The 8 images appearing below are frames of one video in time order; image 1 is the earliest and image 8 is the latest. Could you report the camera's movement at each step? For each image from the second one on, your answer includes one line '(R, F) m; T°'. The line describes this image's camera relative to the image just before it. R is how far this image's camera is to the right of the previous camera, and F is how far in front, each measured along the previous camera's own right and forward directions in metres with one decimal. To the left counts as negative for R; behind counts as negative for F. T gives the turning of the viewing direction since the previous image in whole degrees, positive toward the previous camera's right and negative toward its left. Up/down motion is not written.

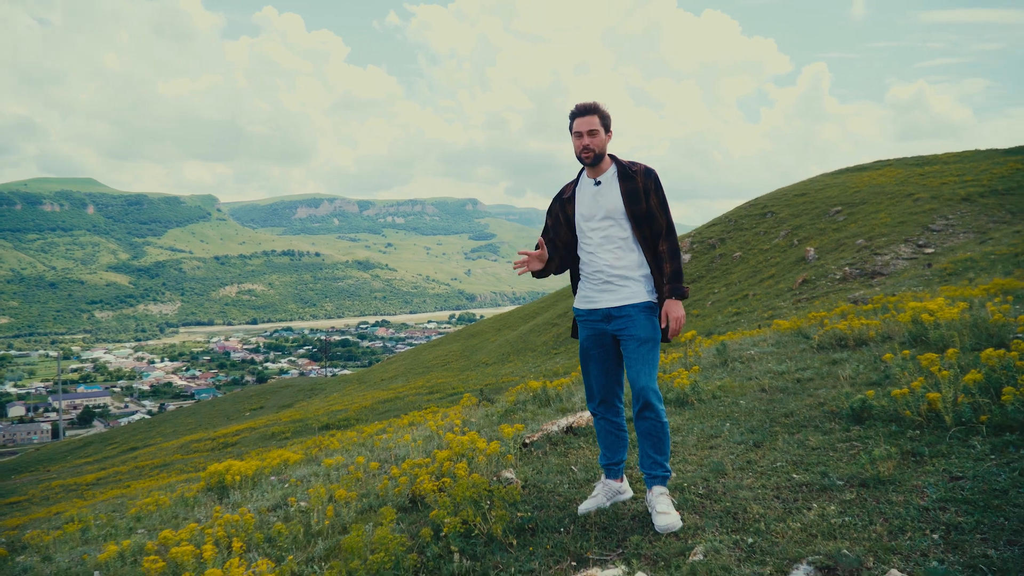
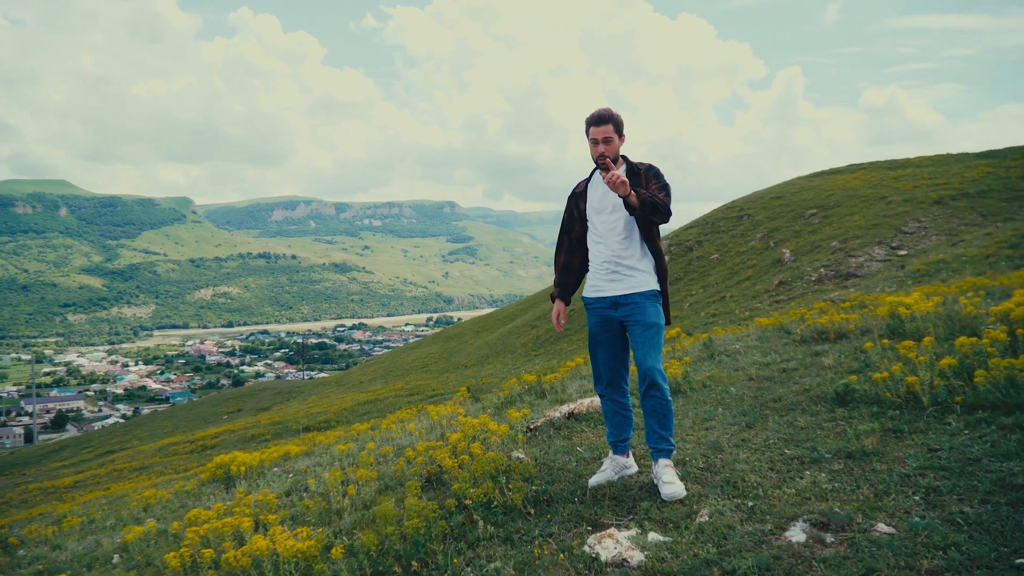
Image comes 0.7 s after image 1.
(-0.4, -0.3) m; +2°
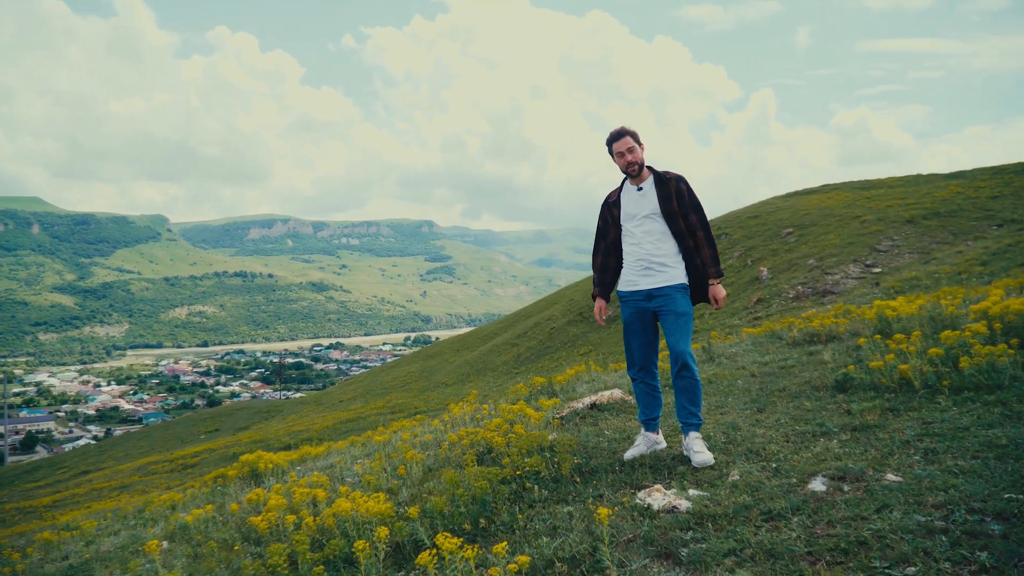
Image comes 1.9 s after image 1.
(-0.7, -0.6) m; +2°
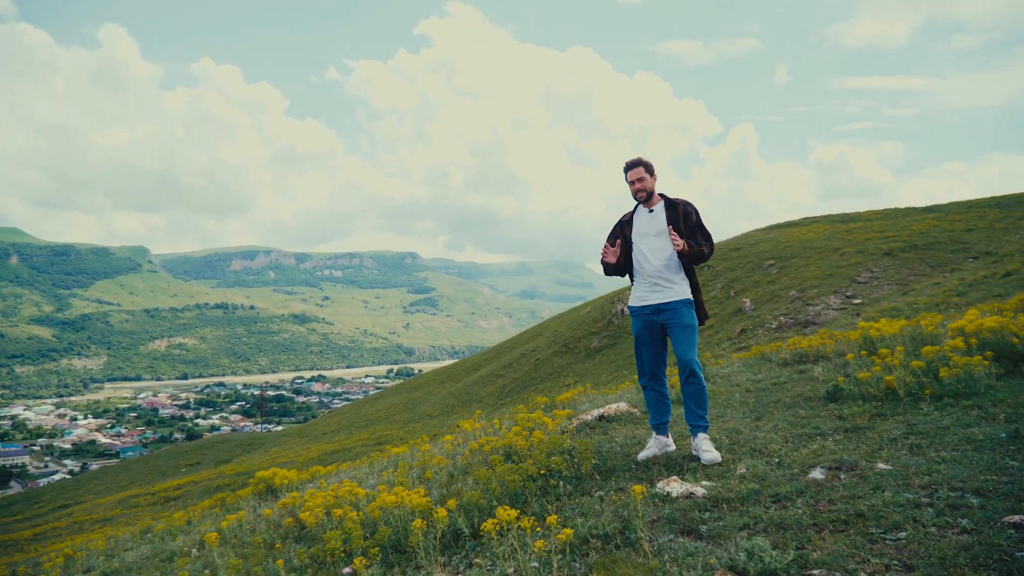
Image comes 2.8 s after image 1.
(-0.5, -0.6) m; +1°
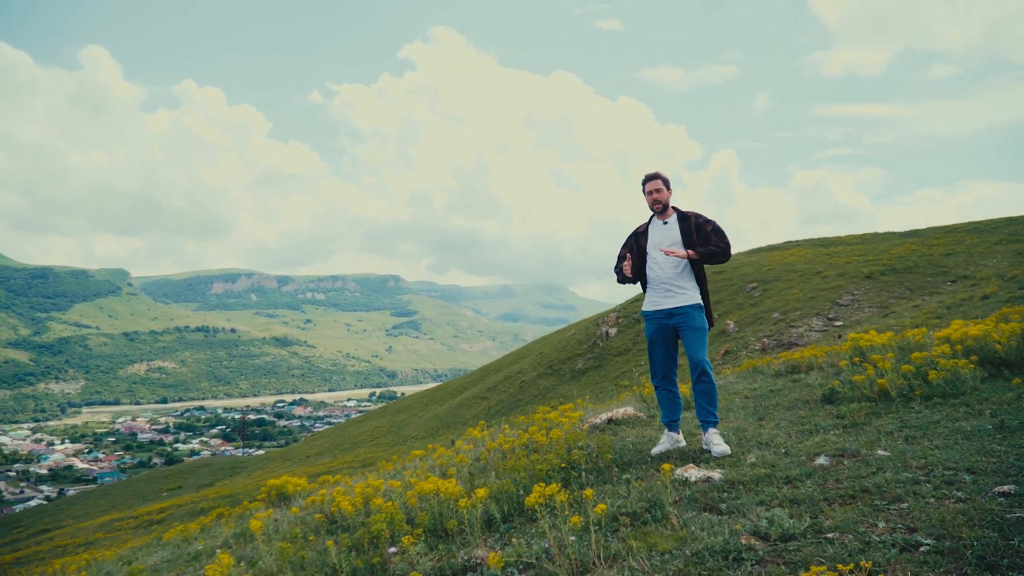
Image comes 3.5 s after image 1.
(-0.4, -0.4) m; +1°
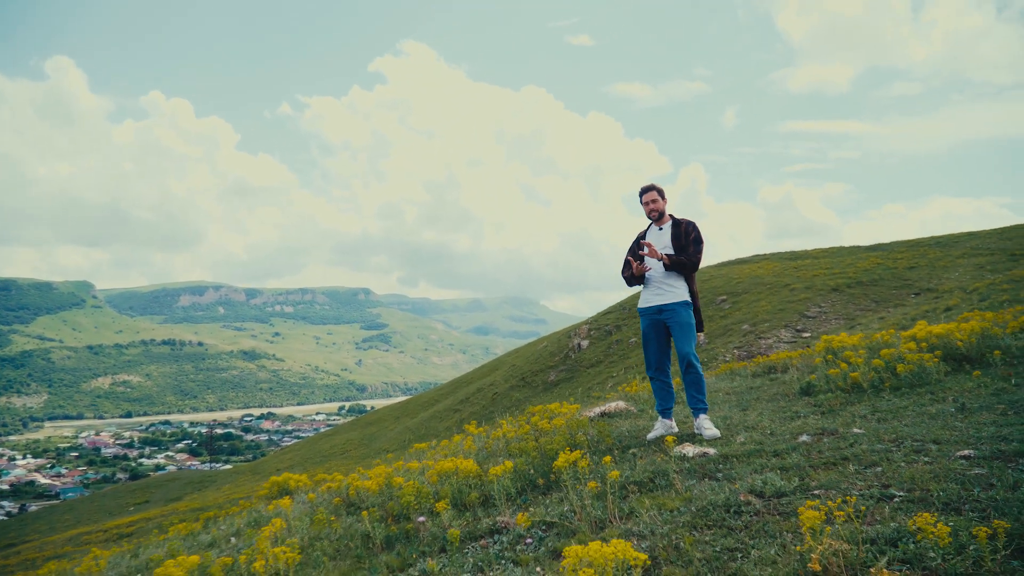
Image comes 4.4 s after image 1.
(-0.4, -0.5) m; +2°
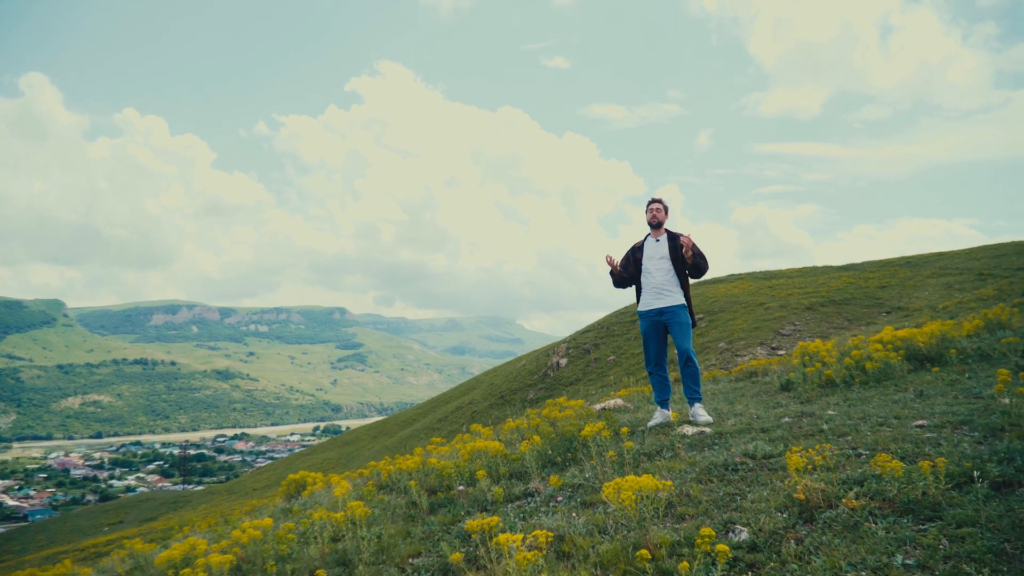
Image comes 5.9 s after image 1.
(-0.5, -0.8) m; +2°
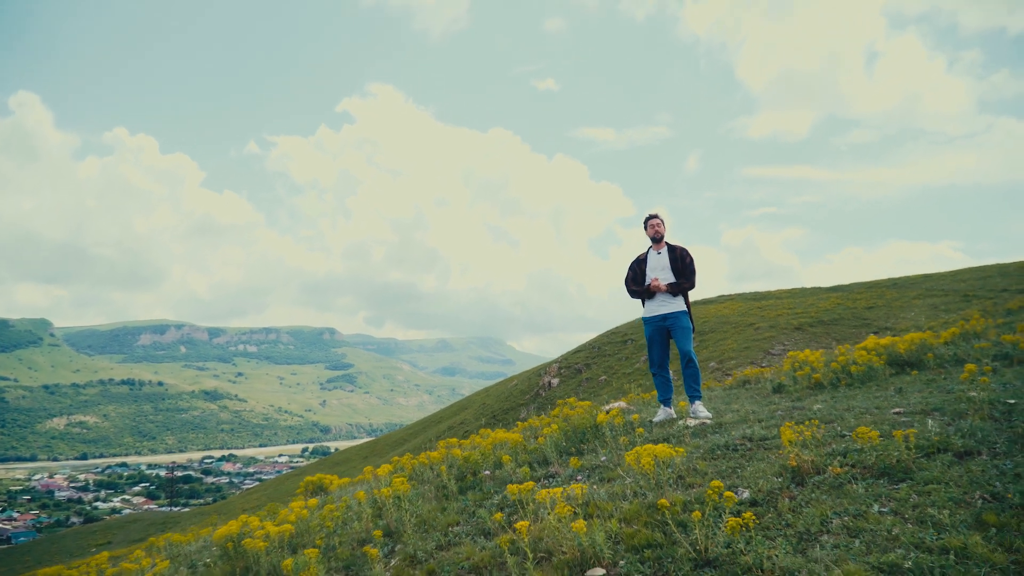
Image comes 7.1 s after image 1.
(-0.4, -0.7) m; +1°
